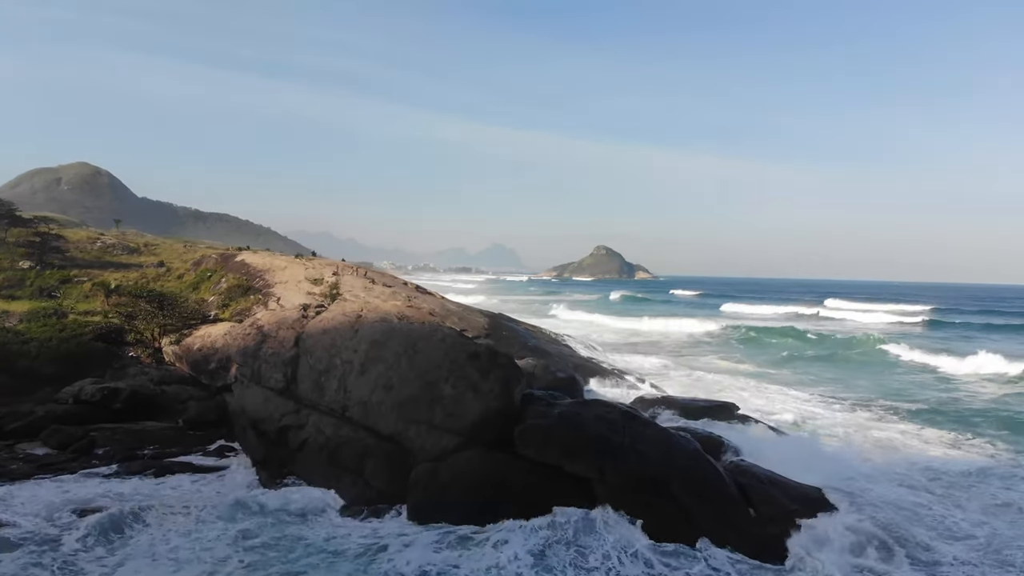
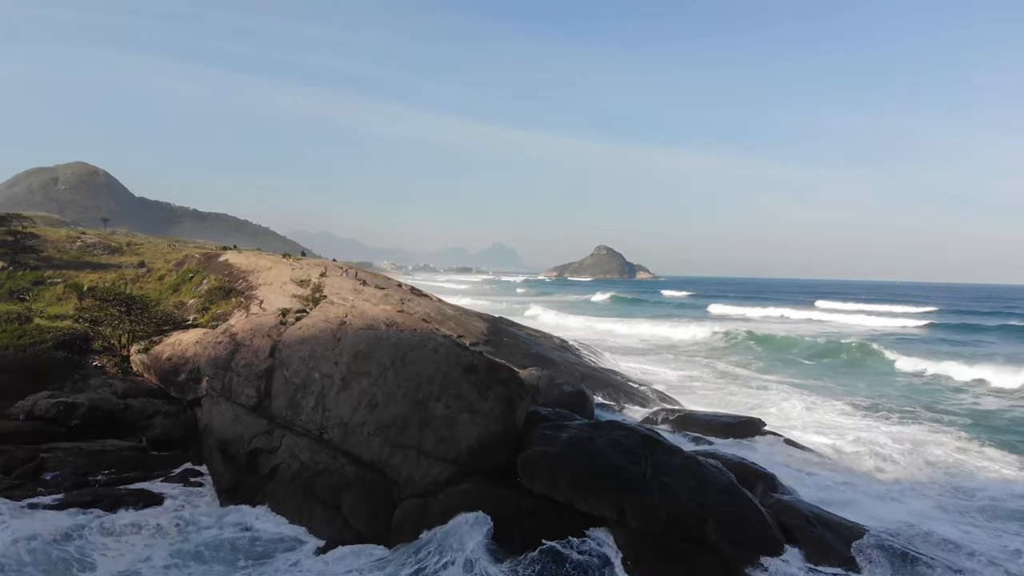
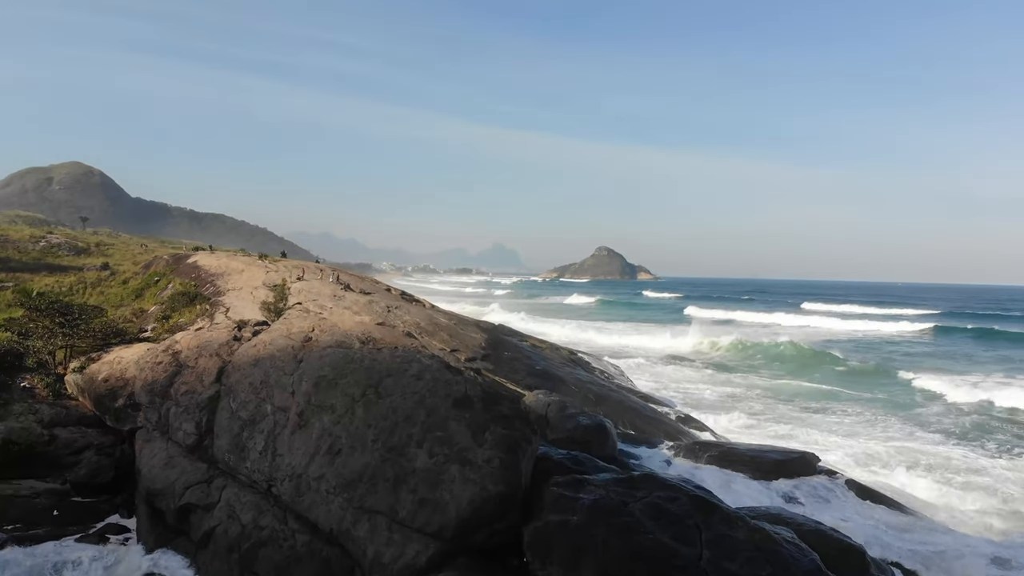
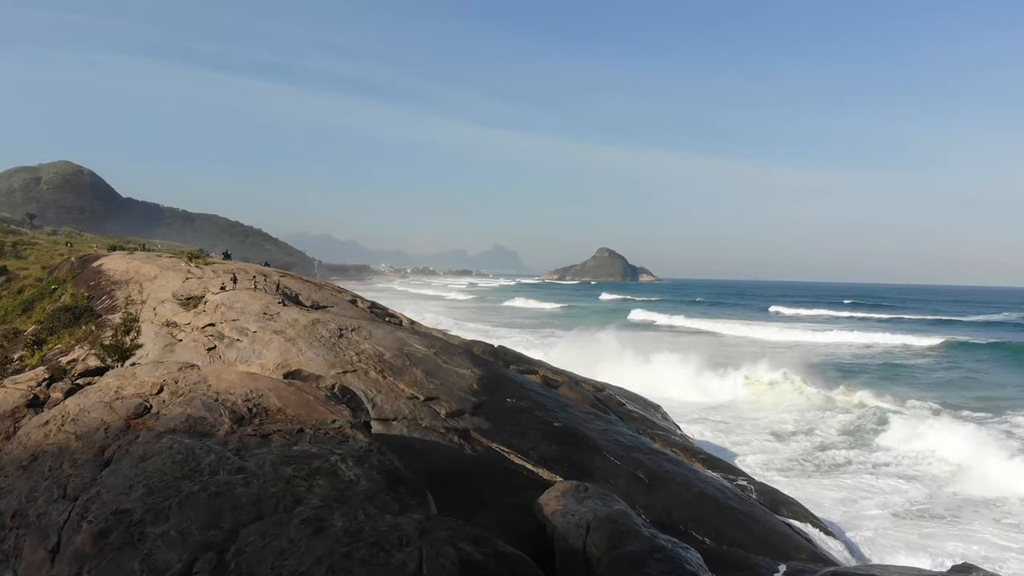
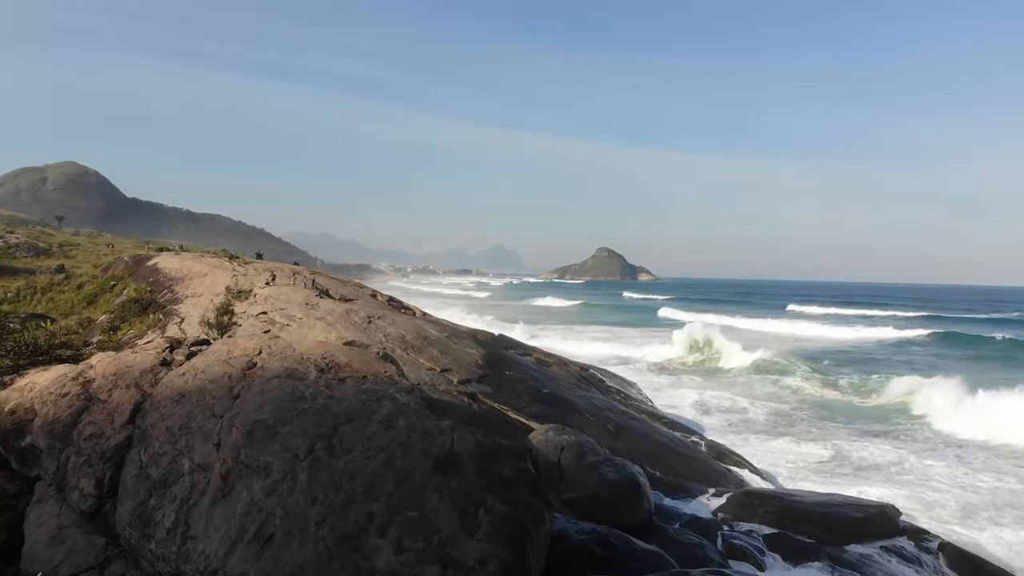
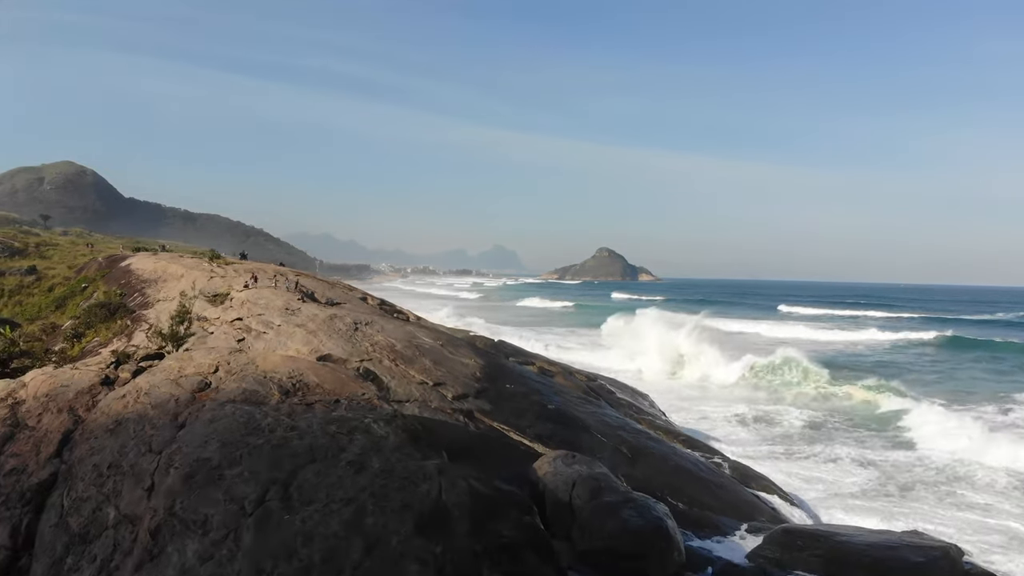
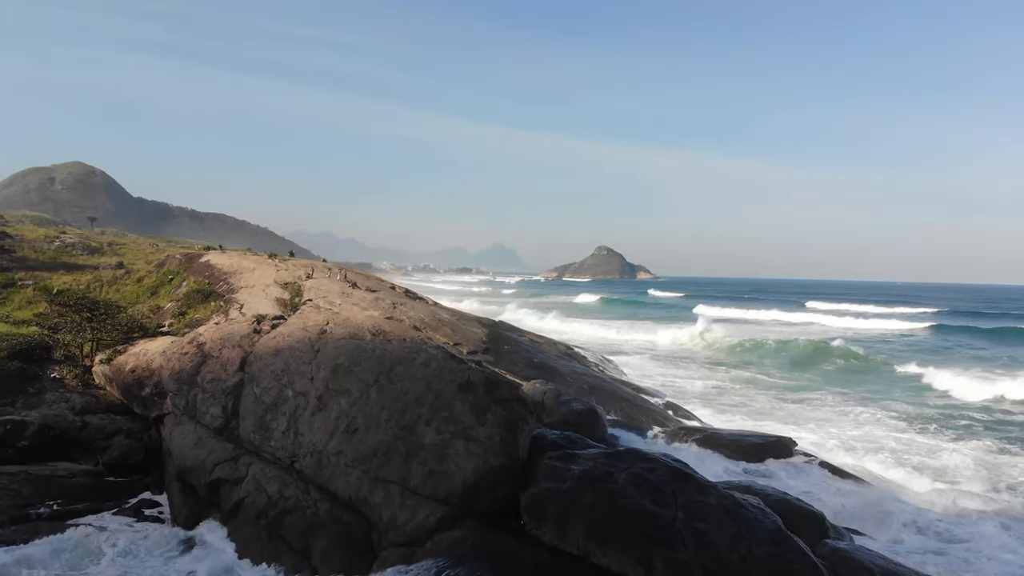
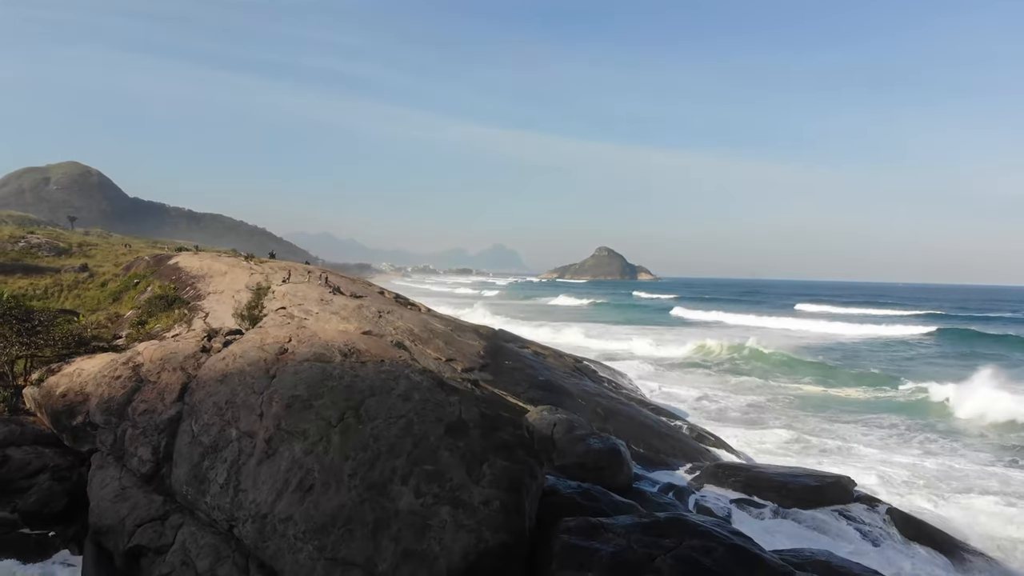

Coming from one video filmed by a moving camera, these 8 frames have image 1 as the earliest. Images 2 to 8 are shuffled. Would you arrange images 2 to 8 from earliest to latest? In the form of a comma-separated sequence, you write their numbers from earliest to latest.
2, 7, 3, 8, 5, 6, 4
